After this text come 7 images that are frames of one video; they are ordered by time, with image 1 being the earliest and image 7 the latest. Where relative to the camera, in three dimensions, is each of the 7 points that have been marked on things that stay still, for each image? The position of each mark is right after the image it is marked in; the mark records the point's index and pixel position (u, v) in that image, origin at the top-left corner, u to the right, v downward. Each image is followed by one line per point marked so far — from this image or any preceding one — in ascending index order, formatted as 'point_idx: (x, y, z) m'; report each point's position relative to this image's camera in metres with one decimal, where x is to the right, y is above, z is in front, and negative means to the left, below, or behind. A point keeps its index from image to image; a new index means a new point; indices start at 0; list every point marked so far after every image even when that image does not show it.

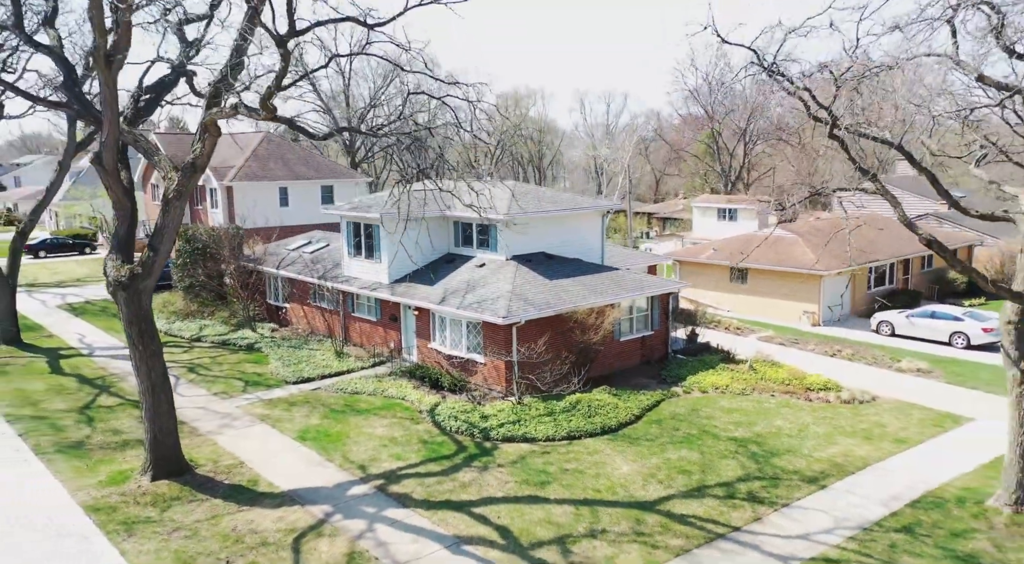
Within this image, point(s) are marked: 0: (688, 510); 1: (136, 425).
0: (+2.1, -2.8, +9.8) m
1: (-6.2, -2.3, +13.3) m
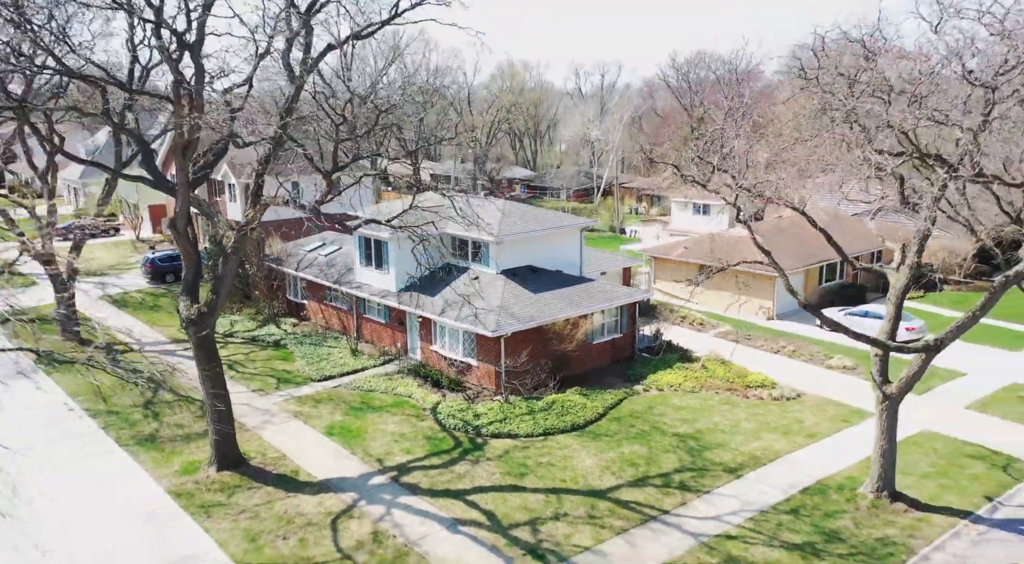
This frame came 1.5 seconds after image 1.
0: (+1.9, -3.4, +12.8) m
1: (-6.4, -2.7, +16.2) m
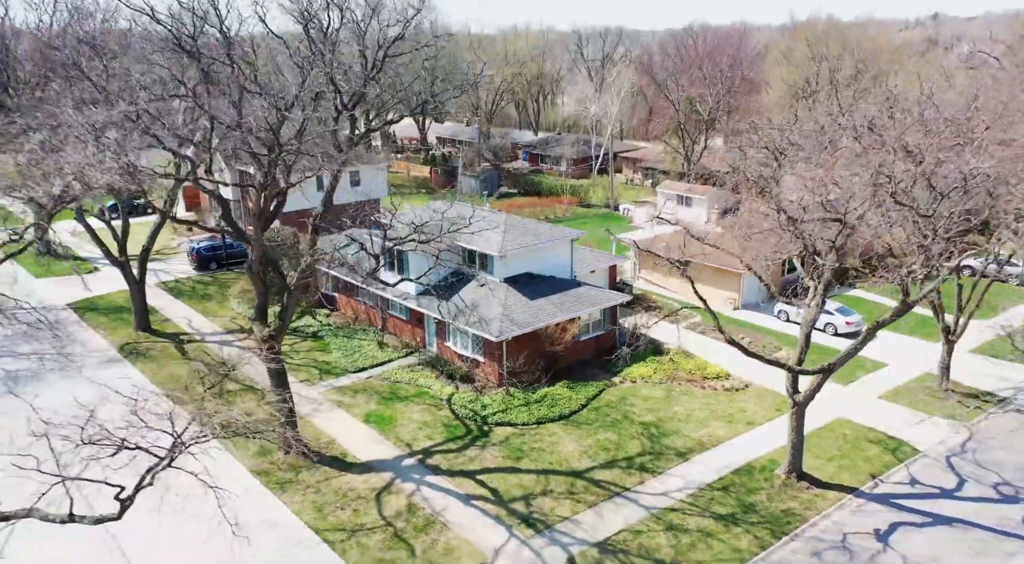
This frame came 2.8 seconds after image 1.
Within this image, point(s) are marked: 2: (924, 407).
0: (+1.9, -4.0, +16.8) m
1: (-6.4, -3.1, +20.2) m
2: (+10.1, -3.1, +19.8) m
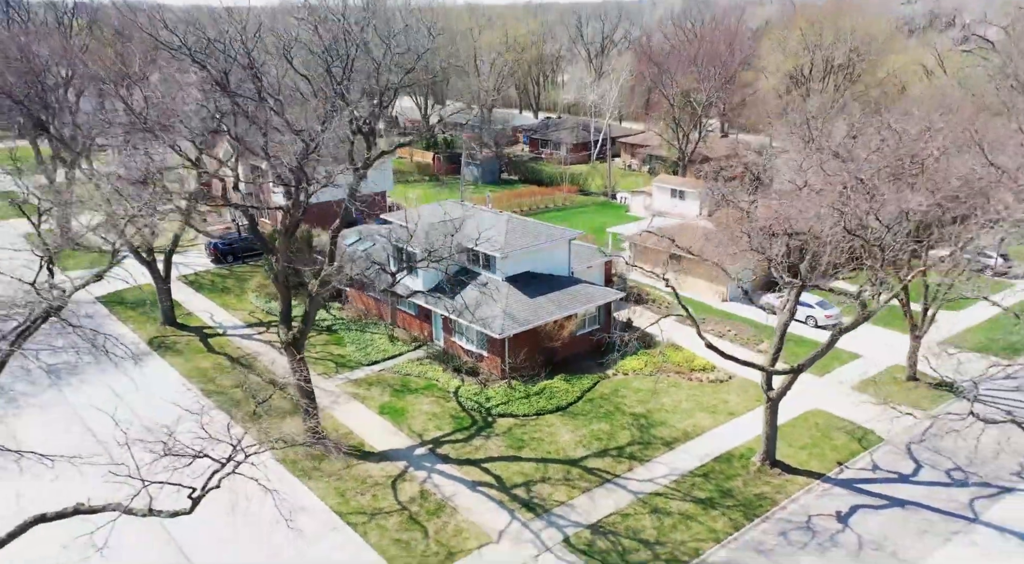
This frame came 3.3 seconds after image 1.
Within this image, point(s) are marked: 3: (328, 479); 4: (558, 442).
0: (+1.9, -4.2, +18.6) m
1: (-6.4, -3.2, +22.0) m
2: (+10.2, -3.1, +21.6) m
3: (-4.1, -4.5, +18.2) m
4: (+1.1, -3.9, +19.5) m
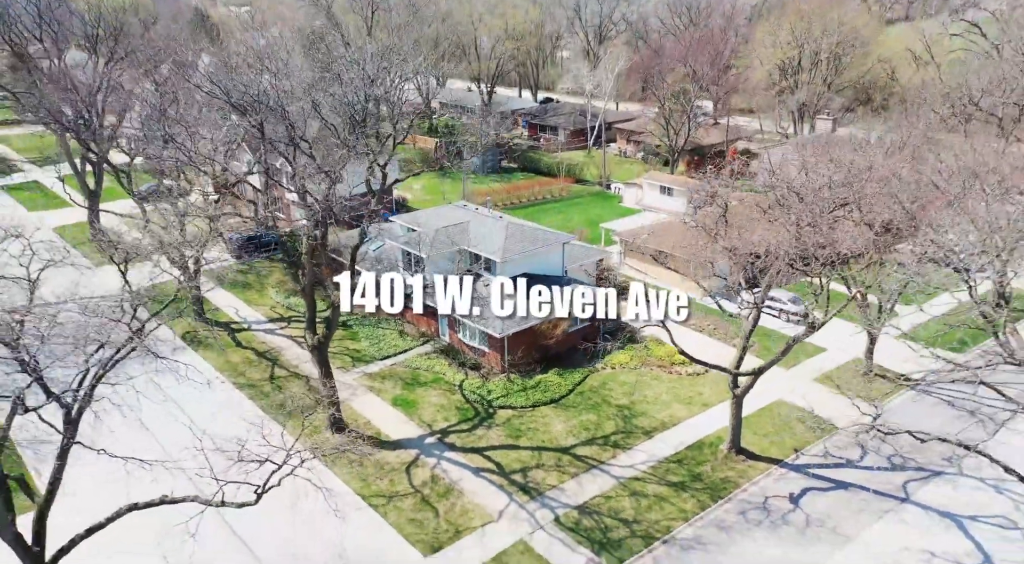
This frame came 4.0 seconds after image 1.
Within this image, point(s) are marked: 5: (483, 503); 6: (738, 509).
0: (+1.9, -4.5, +21.3) m
1: (-6.4, -3.3, +24.7) m
2: (+10.1, -3.2, +24.3) m
3: (-4.2, -4.8, +20.9) m
4: (+1.1, -4.1, +22.2) m
5: (-0.7, -5.3, +19.4) m
6: (+5.3, -5.4, +19.0) m
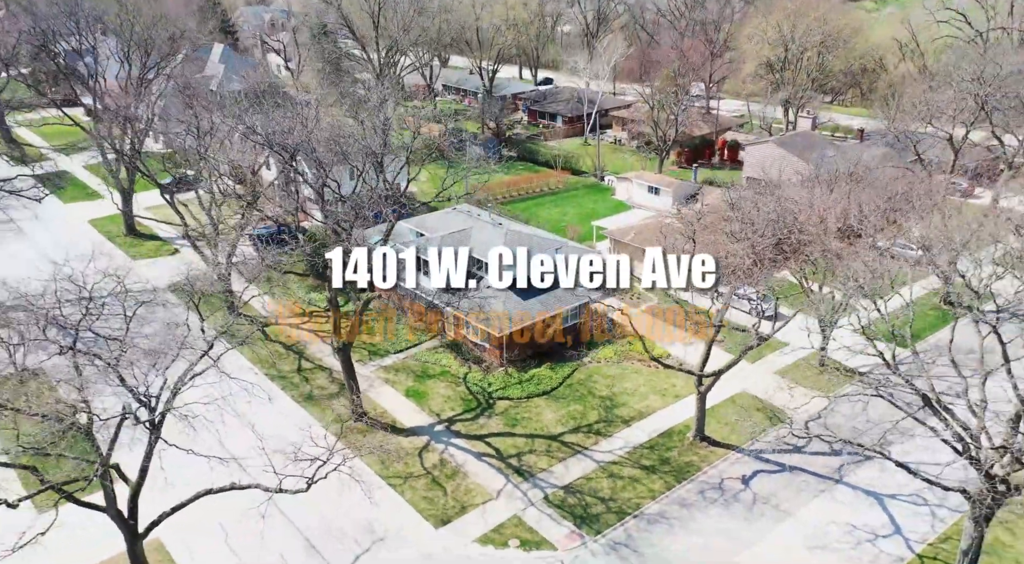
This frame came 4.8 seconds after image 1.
0: (+1.8, -4.8, +24.9) m
1: (-6.5, -3.5, +28.3) m
2: (+10.1, -3.5, +27.8) m
3: (-4.3, -5.1, +24.6) m
4: (+1.0, -4.4, +25.8) m
5: (-0.8, -5.8, +23.1) m
6: (+5.2, -5.8, +22.7) m
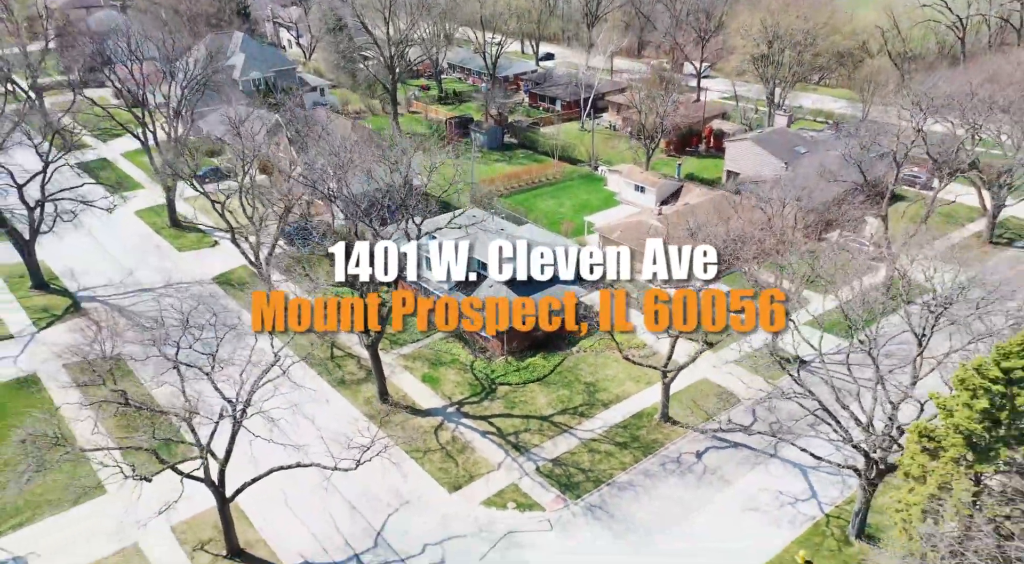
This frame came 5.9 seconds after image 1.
0: (+1.7, -5.2, +30.5) m
1: (-6.5, -3.6, +33.8) m
2: (+10.0, -3.6, +33.2) m
3: (-4.3, -5.5, +30.1) m
4: (+0.9, -4.7, +31.3) m
5: (-0.8, -6.2, +28.7) m
6: (+5.2, -6.3, +28.3) m
